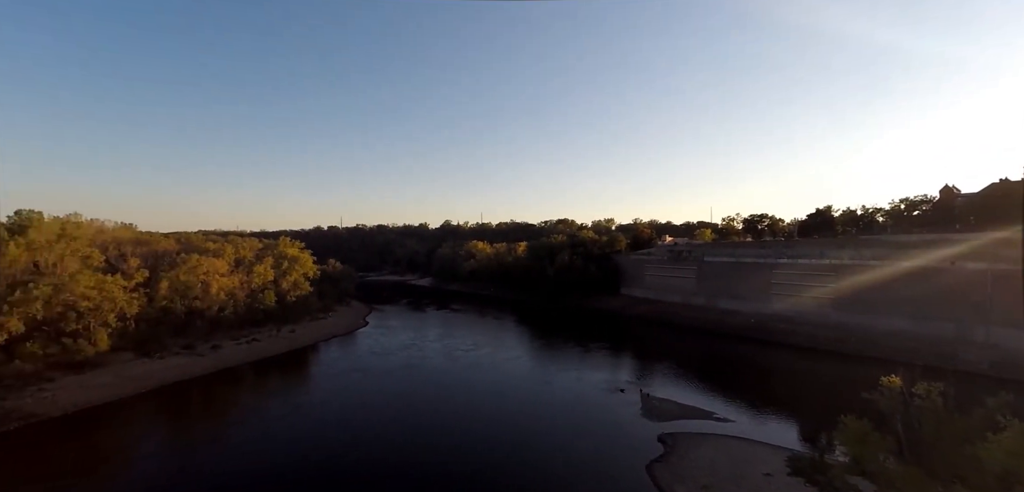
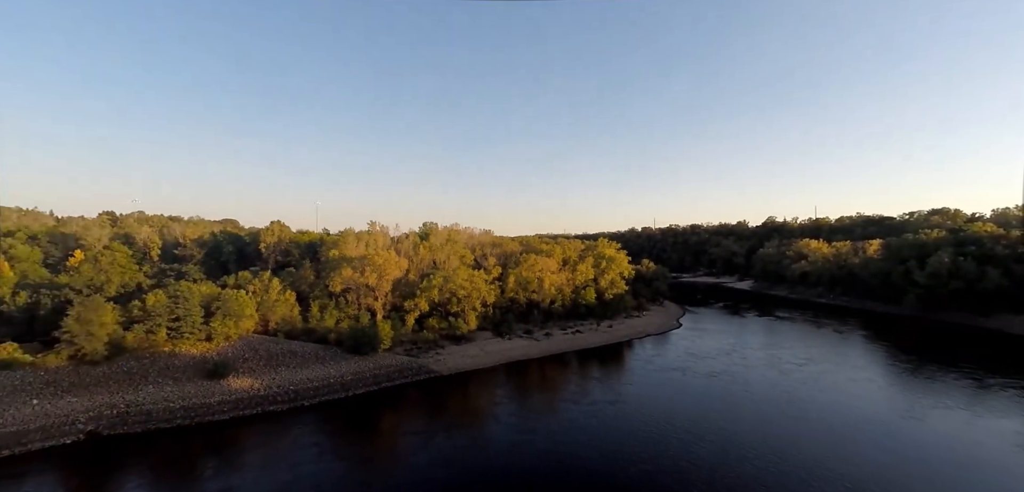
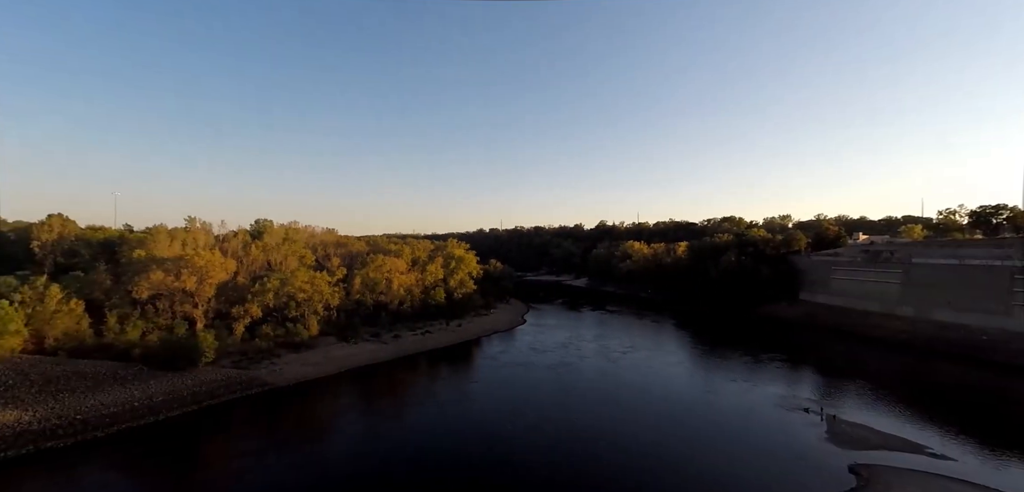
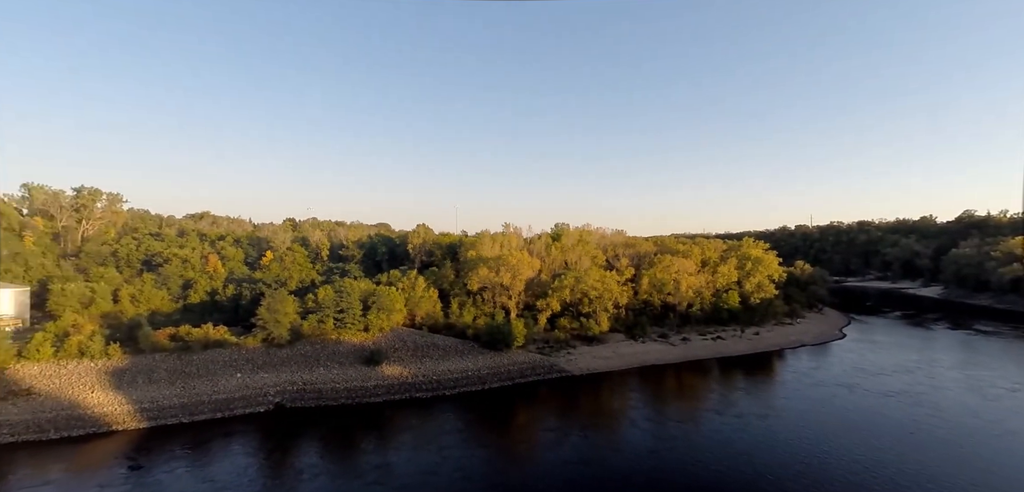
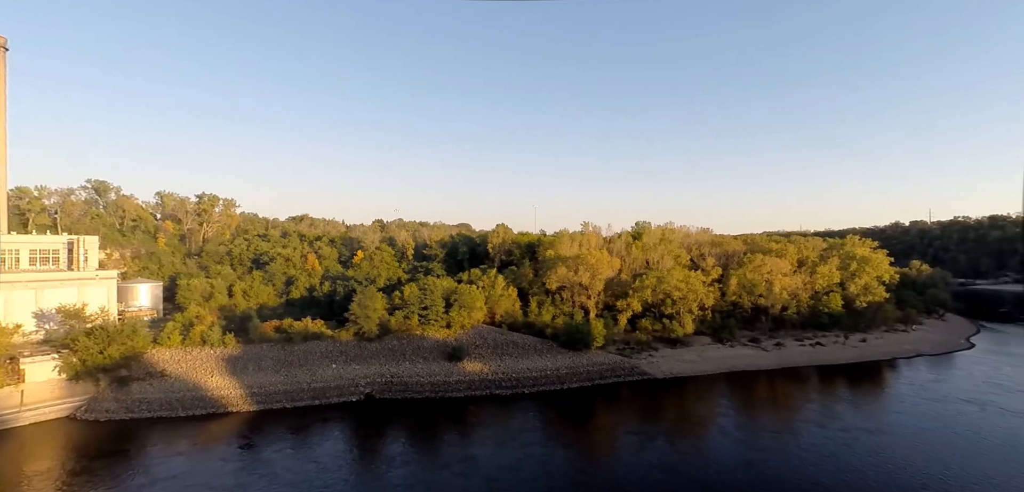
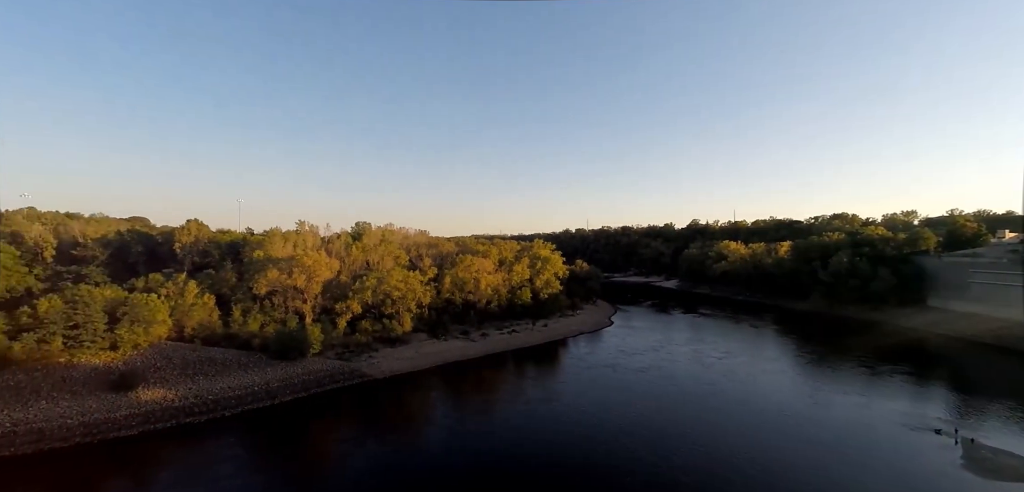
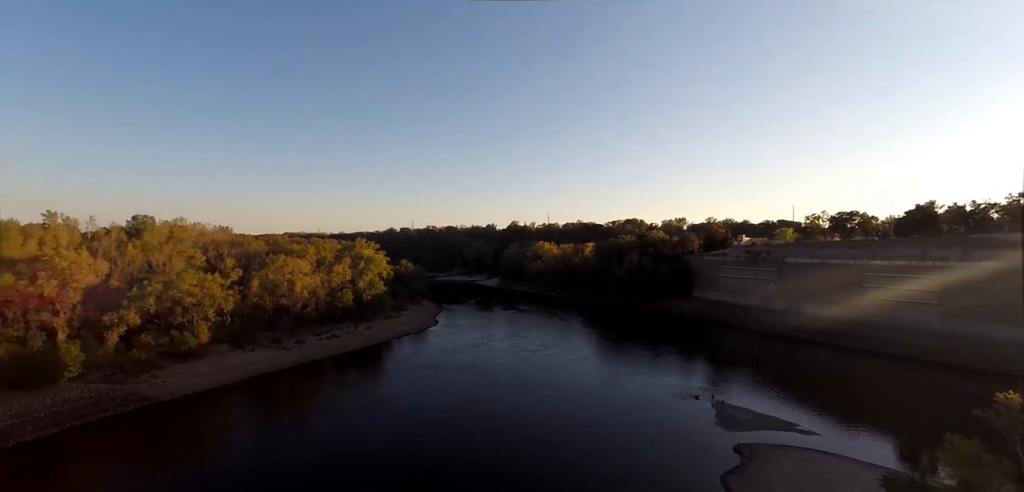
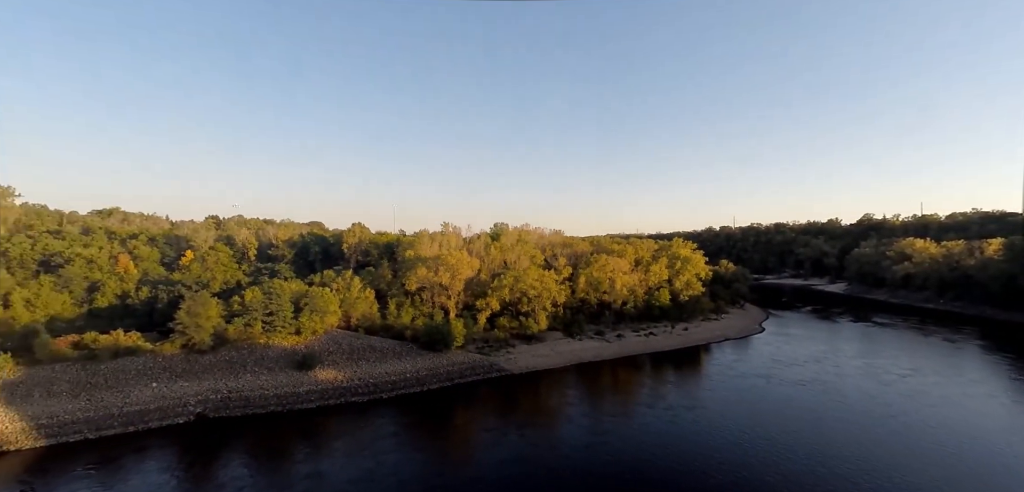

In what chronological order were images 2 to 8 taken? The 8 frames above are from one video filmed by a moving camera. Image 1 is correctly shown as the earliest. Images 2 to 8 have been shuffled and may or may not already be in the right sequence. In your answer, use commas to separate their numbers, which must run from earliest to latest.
7, 3, 6, 2, 8, 4, 5
